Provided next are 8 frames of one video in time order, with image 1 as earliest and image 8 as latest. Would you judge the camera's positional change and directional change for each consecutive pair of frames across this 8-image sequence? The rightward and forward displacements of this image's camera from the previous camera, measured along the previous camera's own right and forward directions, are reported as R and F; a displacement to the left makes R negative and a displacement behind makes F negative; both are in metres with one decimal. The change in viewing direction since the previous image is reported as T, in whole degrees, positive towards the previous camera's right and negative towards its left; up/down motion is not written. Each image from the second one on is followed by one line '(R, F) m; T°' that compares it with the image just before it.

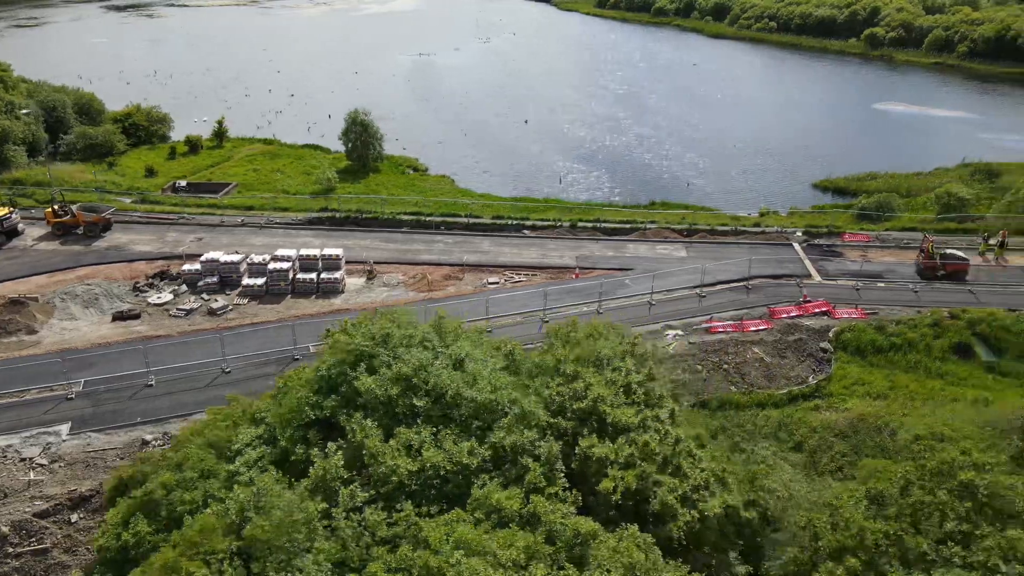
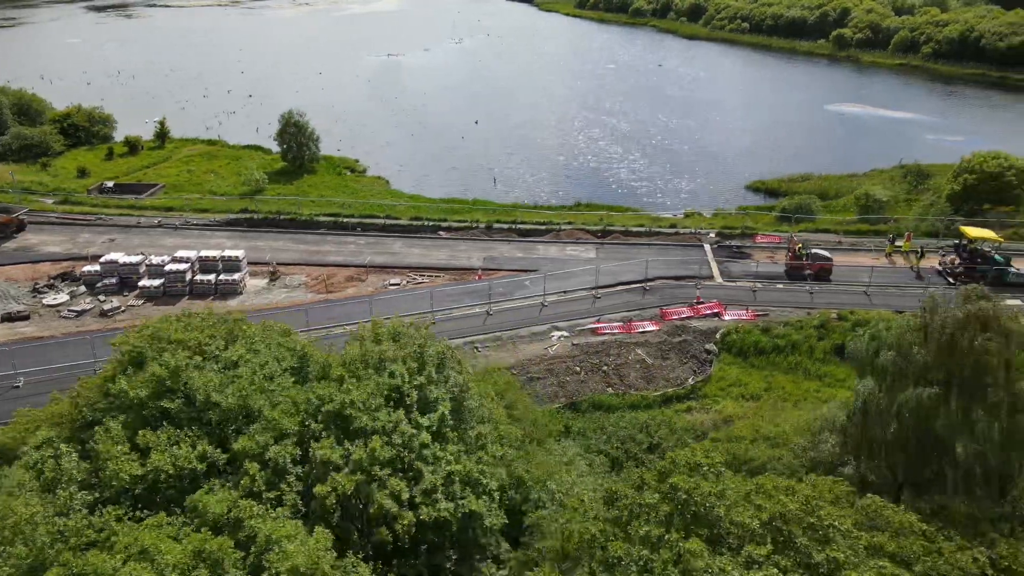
(+5.5, -0.1) m; 0°
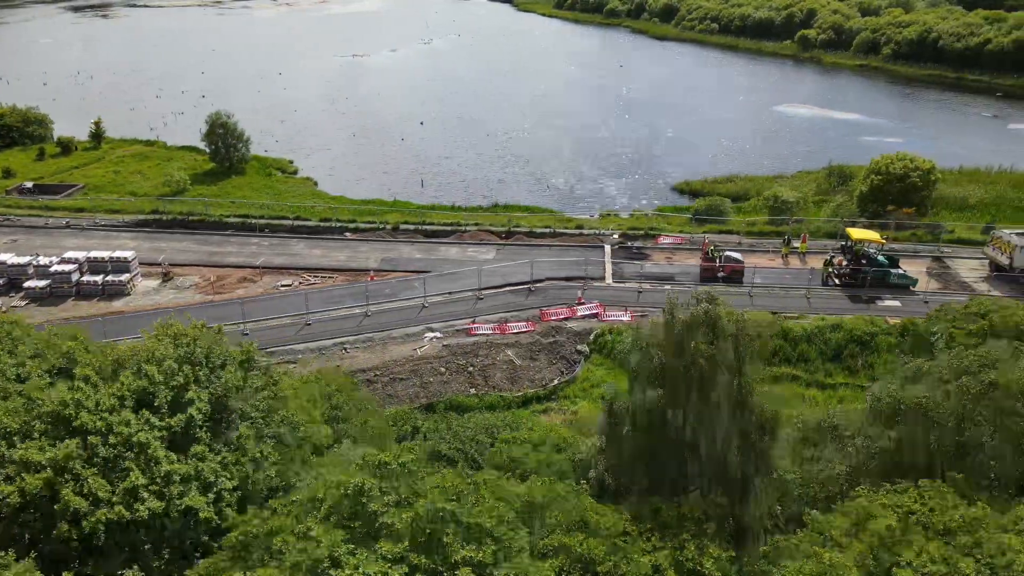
(+6.1, -0.2) m; 0°
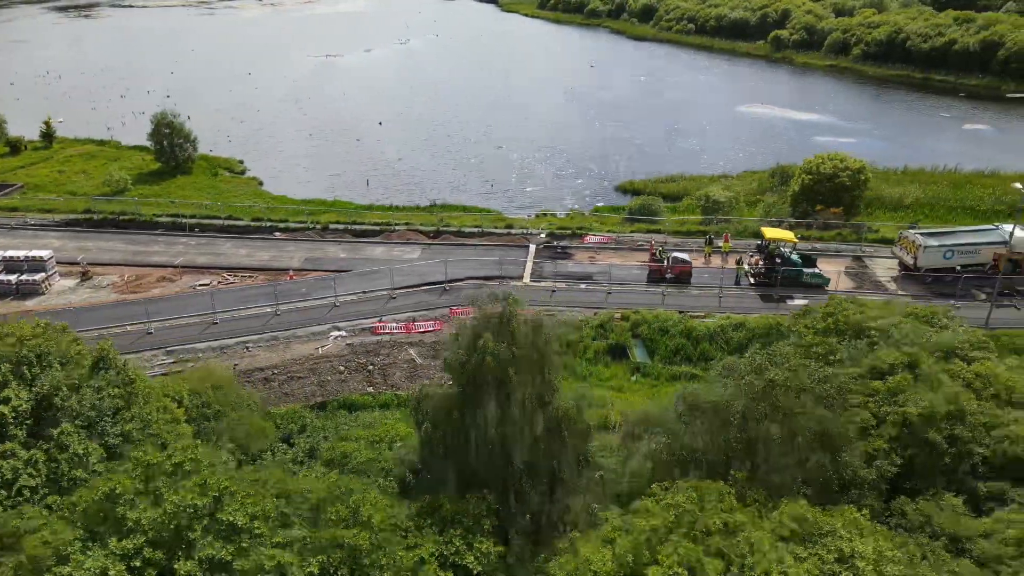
(+4.6, -0.1) m; 0°
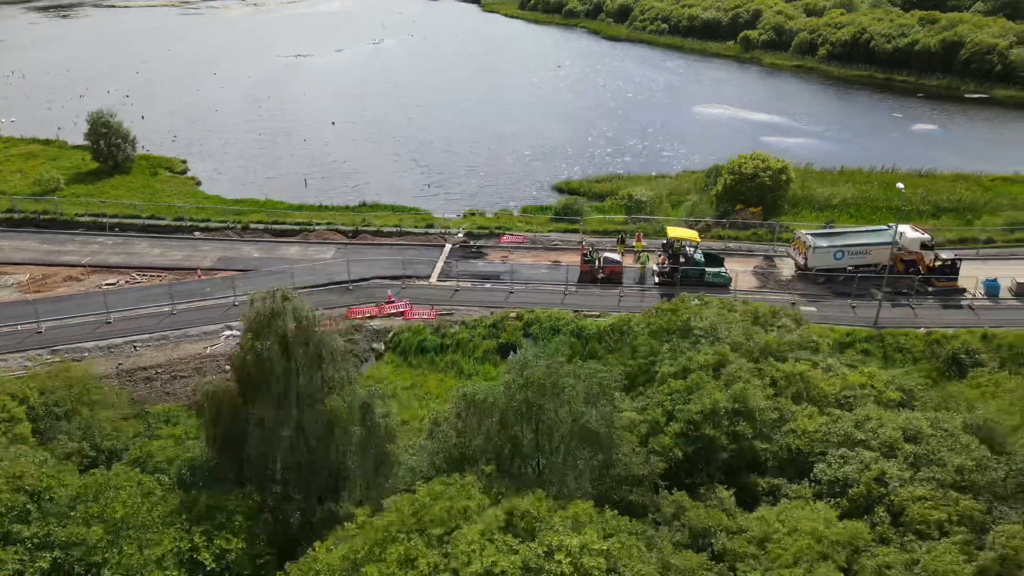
(+5.2, -0.1) m; 0°
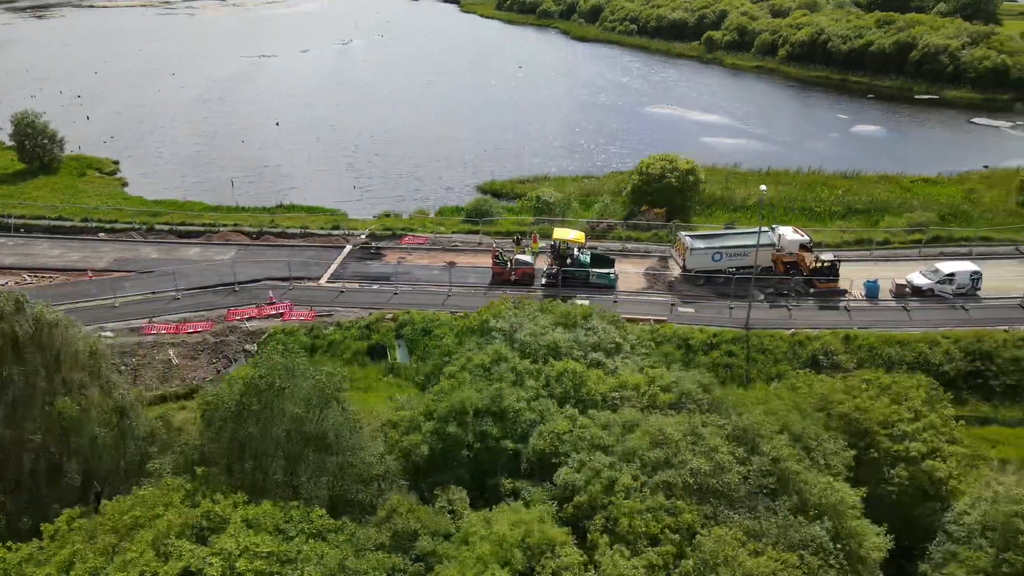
(+6.2, -0.2) m; 0°
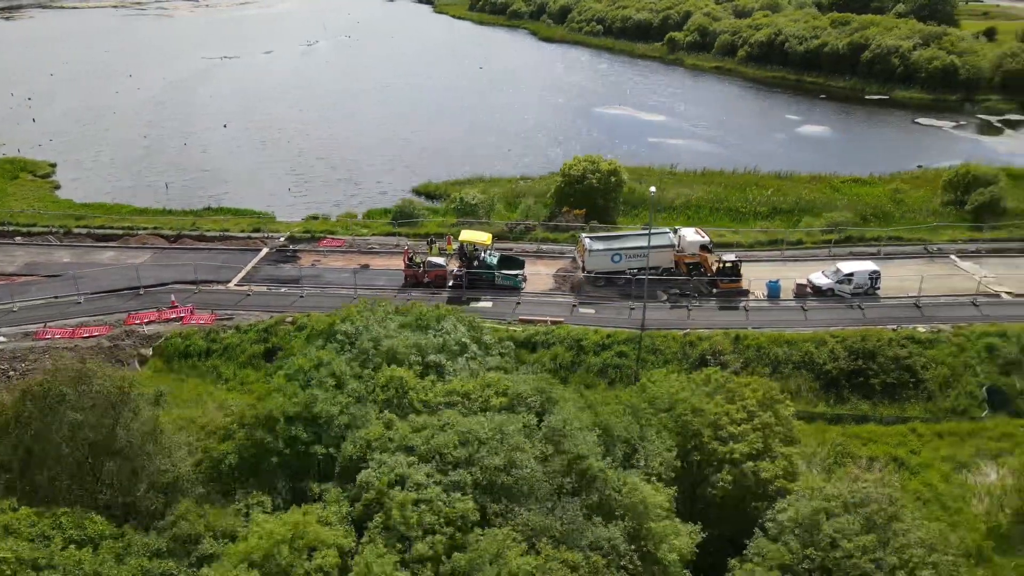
(+4.6, -0.2) m; +1°
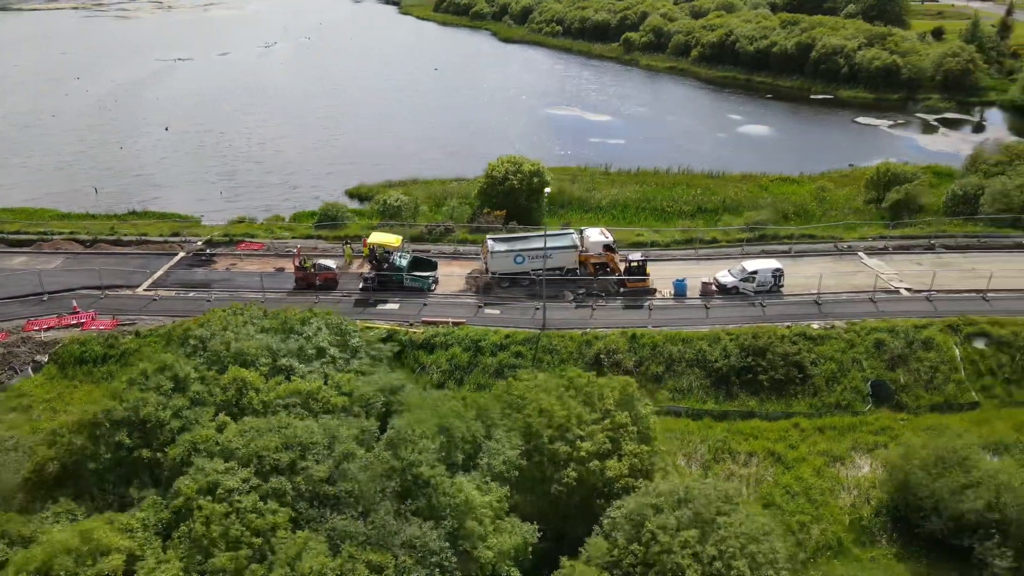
(+4.0, -0.2) m; +2°
